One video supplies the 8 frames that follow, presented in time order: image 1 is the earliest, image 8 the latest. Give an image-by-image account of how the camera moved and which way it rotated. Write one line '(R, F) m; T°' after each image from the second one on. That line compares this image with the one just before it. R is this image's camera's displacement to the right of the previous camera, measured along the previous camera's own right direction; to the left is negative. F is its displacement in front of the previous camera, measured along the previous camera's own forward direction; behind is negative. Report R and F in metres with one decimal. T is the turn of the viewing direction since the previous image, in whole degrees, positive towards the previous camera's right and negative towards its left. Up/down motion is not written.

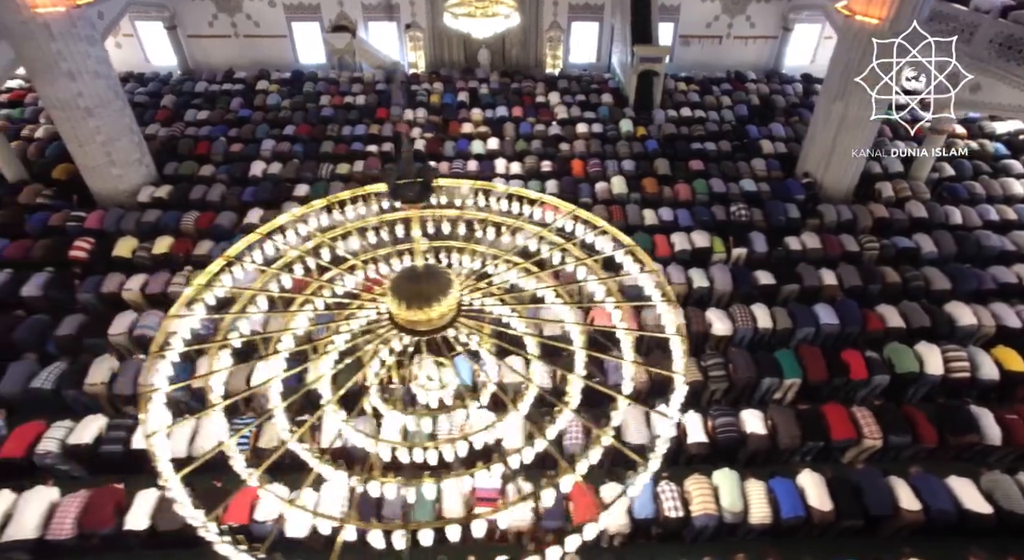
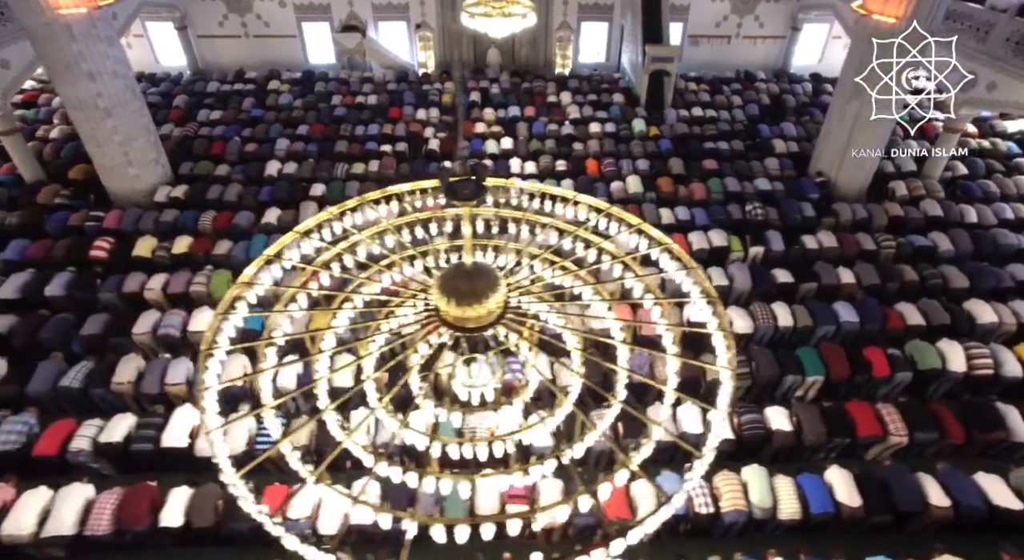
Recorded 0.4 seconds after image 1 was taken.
(-0.3, 0.0) m; 0°
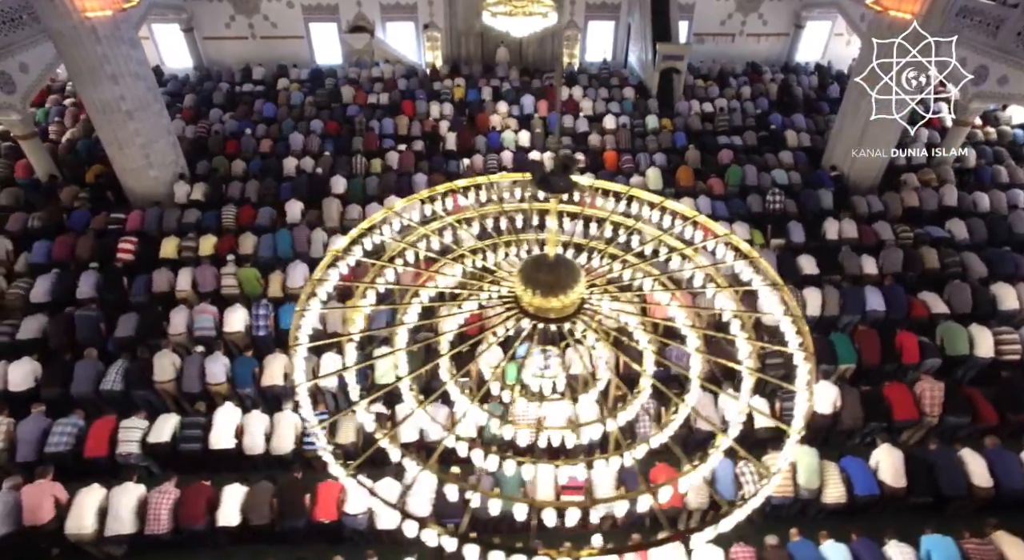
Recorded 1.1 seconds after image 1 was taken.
(-0.5, -0.1) m; +1°
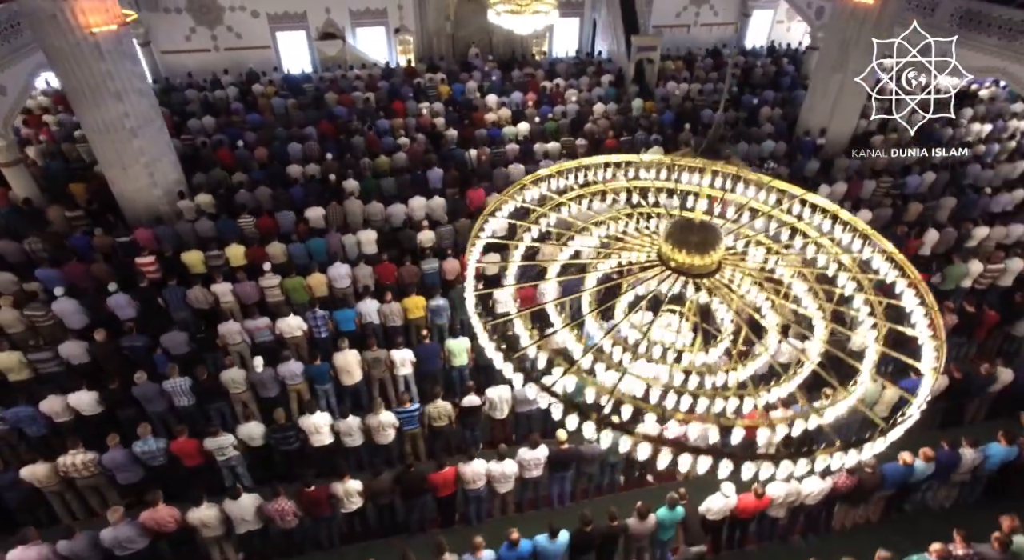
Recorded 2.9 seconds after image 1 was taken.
(-1.4, -0.2) m; +7°
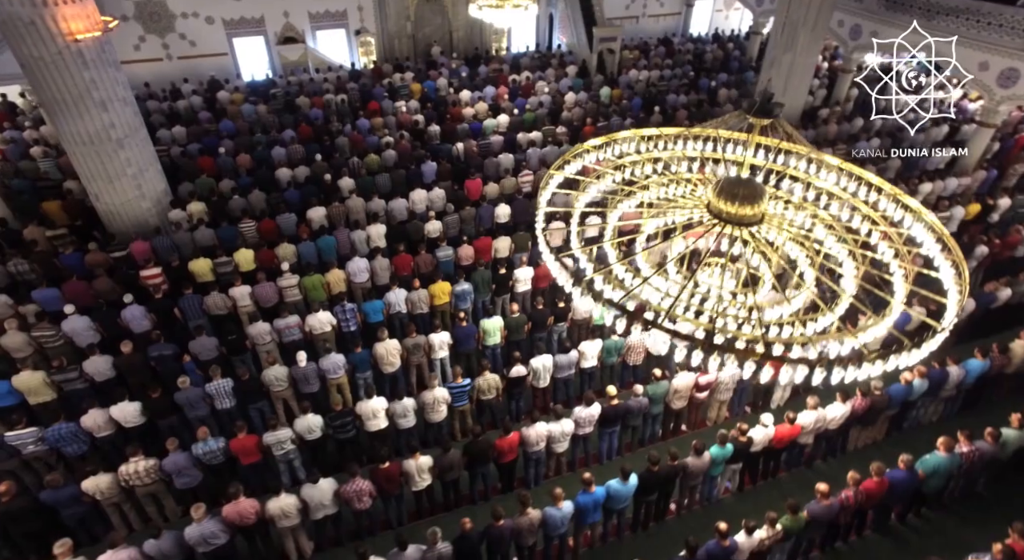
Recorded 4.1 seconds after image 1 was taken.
(-1.0, -0.3) m; +6°
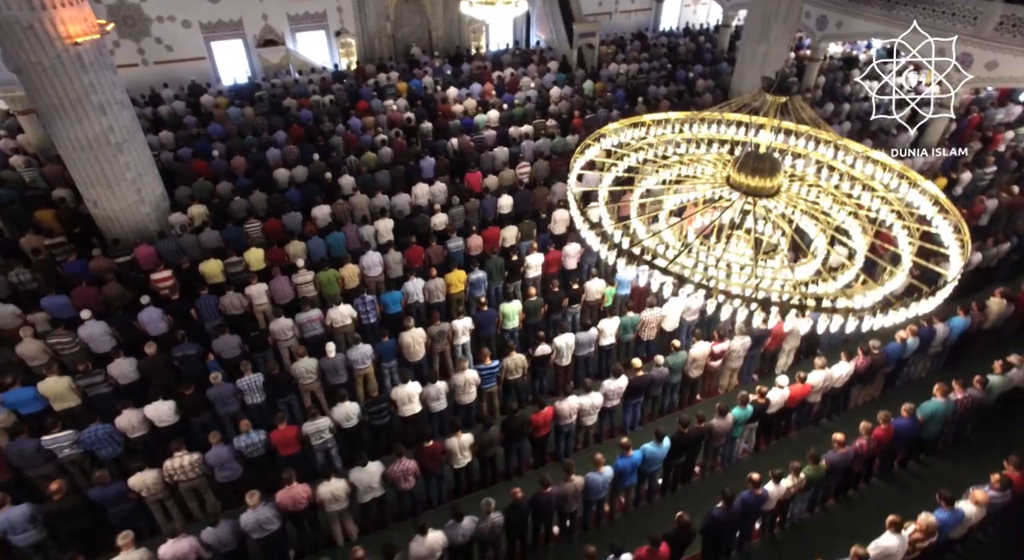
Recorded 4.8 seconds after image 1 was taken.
(-0.6, -0.2) m; +3°
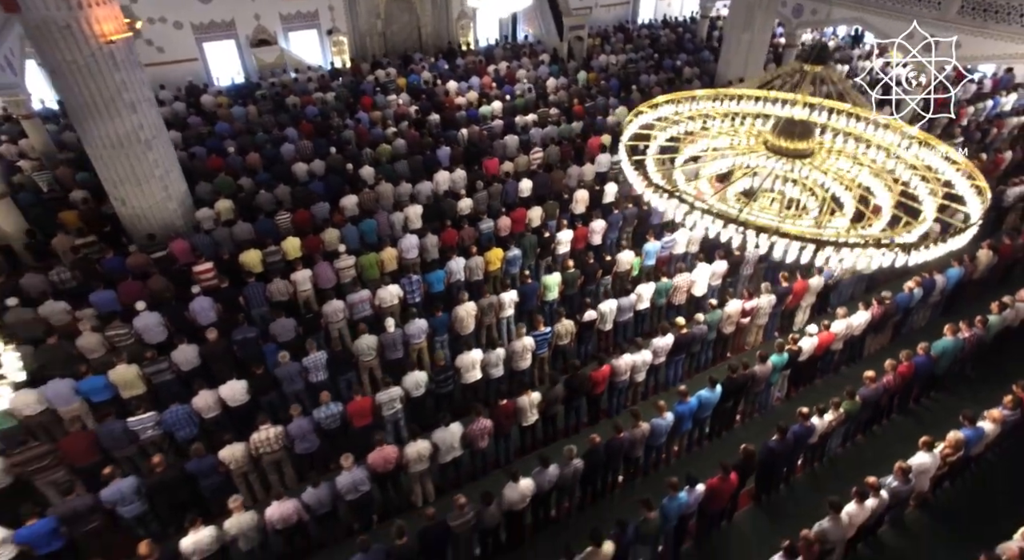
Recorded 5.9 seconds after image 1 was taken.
(-1.0, -0.3) m; +4°
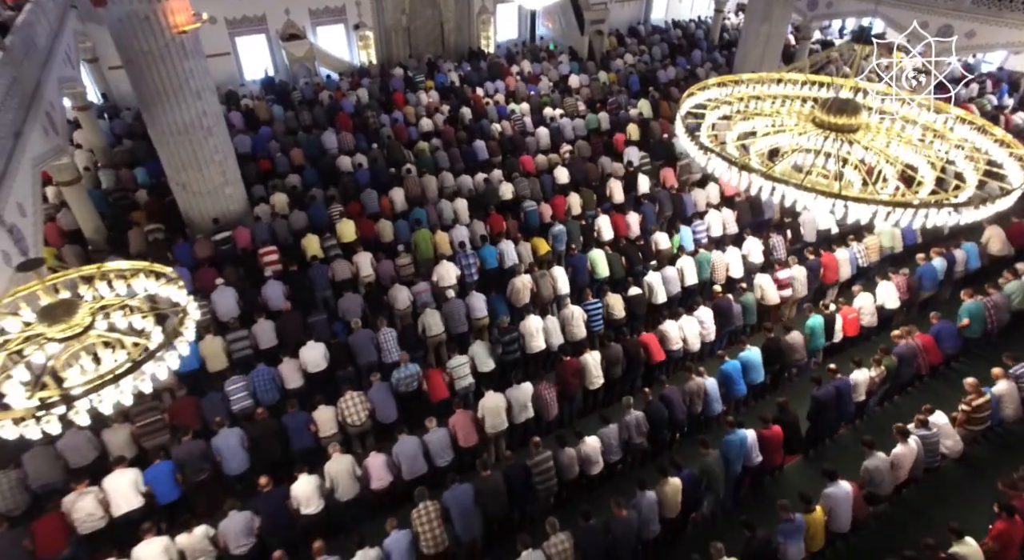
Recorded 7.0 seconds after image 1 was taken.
(-0.7, -0.4) m; +1°
